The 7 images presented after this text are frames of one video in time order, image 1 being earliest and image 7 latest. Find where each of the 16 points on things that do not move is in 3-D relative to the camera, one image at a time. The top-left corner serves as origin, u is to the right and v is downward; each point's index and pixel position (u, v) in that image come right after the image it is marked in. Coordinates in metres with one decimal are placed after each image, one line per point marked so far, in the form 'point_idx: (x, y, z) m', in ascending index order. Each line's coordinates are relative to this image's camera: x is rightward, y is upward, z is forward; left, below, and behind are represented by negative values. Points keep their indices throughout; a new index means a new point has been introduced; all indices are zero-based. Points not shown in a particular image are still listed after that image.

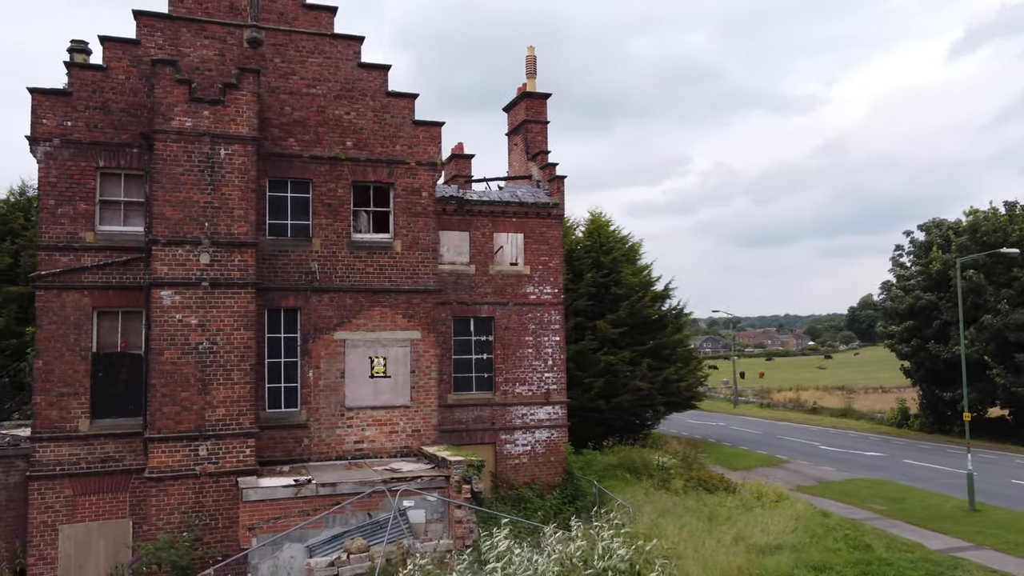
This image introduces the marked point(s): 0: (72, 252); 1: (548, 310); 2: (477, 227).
0: (-6.8, +0.6, +12.5) m
1: (+0.9, -0.5, +19.2) m
2: (-0.8, +1.4, +18.7) m
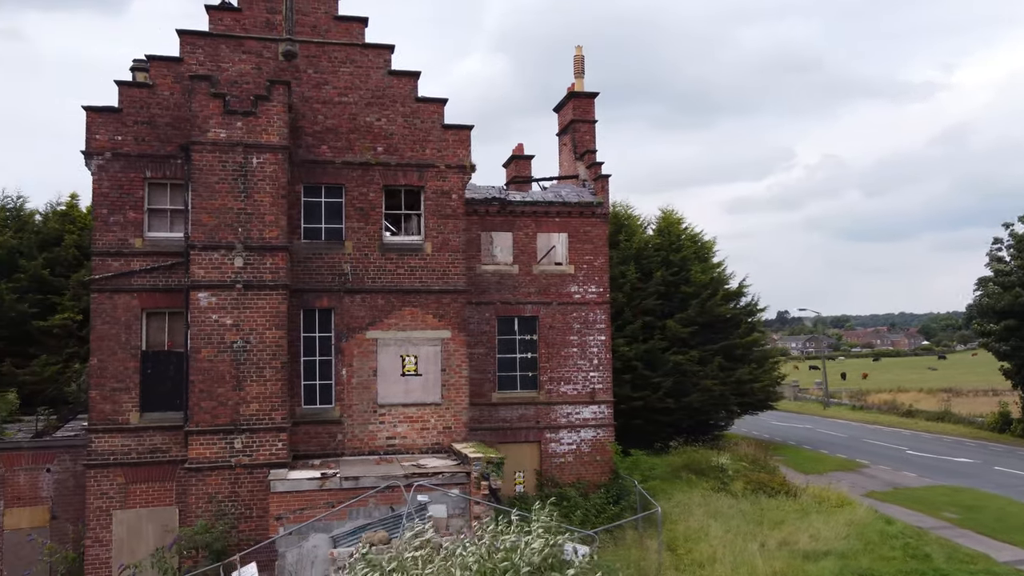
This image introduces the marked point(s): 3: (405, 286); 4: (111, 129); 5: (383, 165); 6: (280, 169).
0: (-6.5, +0.5, +13.5) m
1: (+1.9, -0.5, +19.2) m
2: (+0.2, +1.4, +18.9) m
3: (-1.9, 0.0, +14.6) m
4: (-6.8, +2.7, +13.6) m
5: (-2.4, +2.2, +14.6) m
6: (-3.8, +2.0, +13.3) m
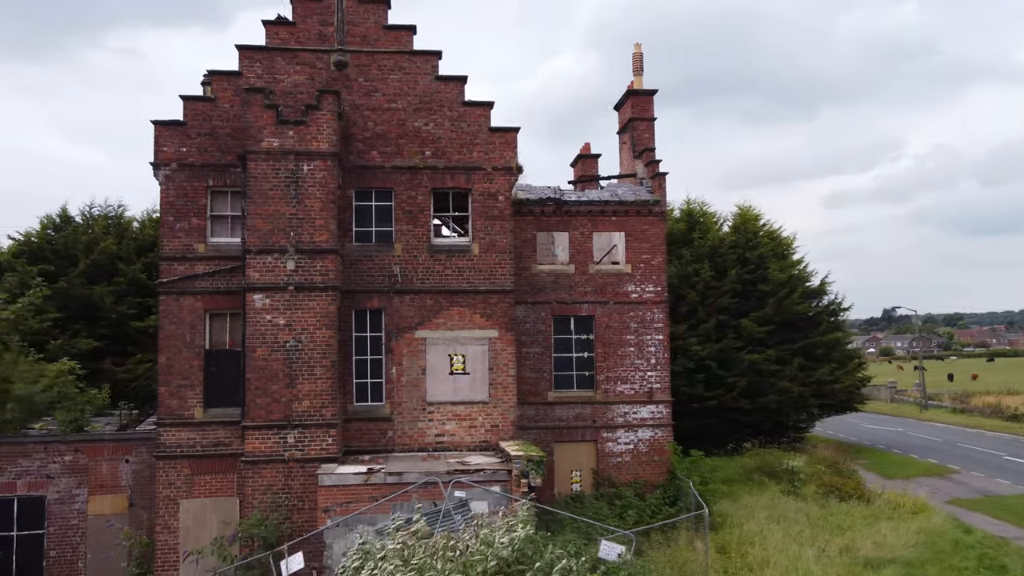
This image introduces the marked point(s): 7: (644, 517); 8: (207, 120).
0: (-5.8, +0.5, +14.3) m
1: (+3.3, -0.5, +19.1) m
2: (+1.5, +1.4, +19.0) m
3: (-1.1, 0.0, +14.9) m
4: (-6.0, +2.6, +14.4) m
5: (-1.5, +2.2, +15.0) m
6: (-3.1, +1.9, +13.8) m
7: (+2.8, -4.9, +17.2) m
8: (-5.5, +3.0, +14.6) m
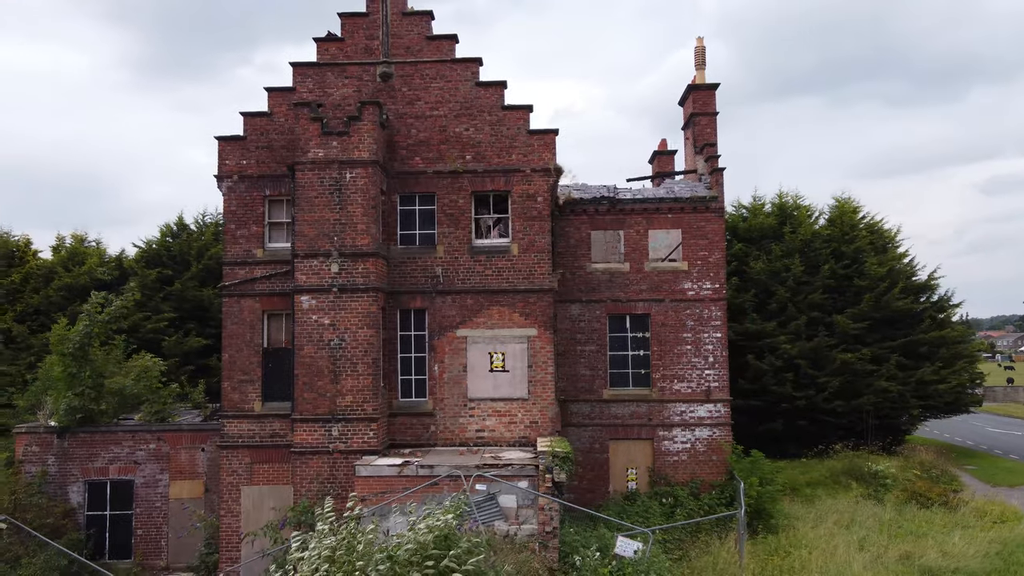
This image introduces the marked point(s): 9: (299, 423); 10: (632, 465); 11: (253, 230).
0: (-5.1, +0.4, +15.5) m
1: (+4.6, -0.4, +18.8) m
2: (+2.8, +1.5, +19.0) m
3: (-0.4, 0.0, +15.3) m
4: (-5.3, +2.6, +15.6) m
5: (-0.8, +2.2, +15.5) m
6: (-2.6, +1.9, +14.5) m
7: (+3.9, -4.8, +17.0) m
8: (-4.8, +3.0, +15.6) m
9: (-3.8, -2.4, +14.3) m
10: (+2.8, -4.1, +18.7) m
11: (-5.0, +1.1, +15.5) m
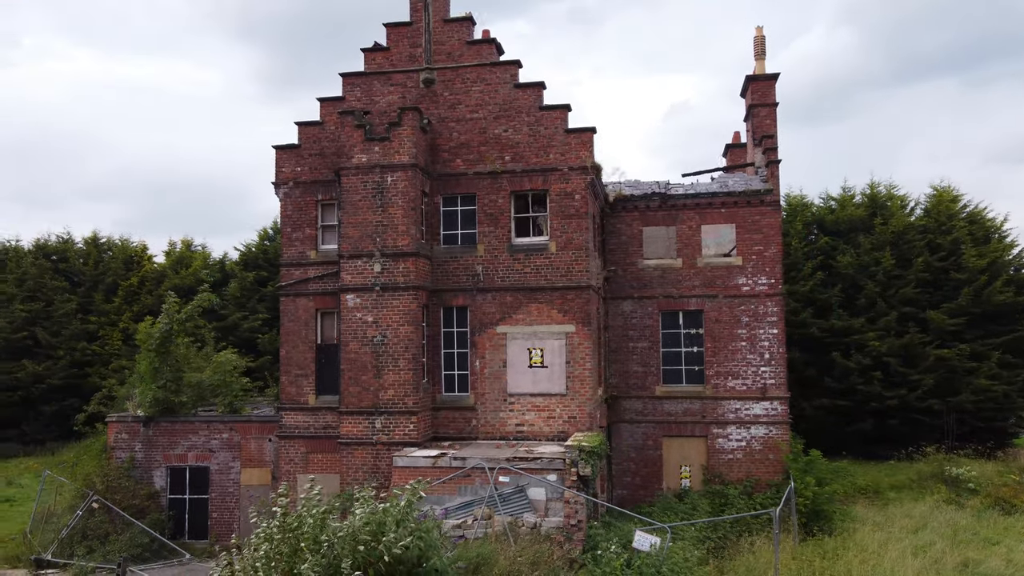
0: (-4.3, +0.4, +16.4) m
1: (+5.8, -0.3, +18.4) m
2: (+4.0, +1.6, +18.8) m
3: (+0.4, +0.1, +15.6) m
4: (-4.5, +2.6, +16.6) m
5: (0.0, +2.3, +15.8) m
6: (-1.9, +1.9, +15.2) m
7: (+4.9, -4.7, +16.7) m
8: (-4.0, +3.0, +16.5) m
9: (-3.1, -2.4, +15.1) m
10: (+4.0, -4.0, +18.5) m
11: (-4.2, +1.1, +16.4) m
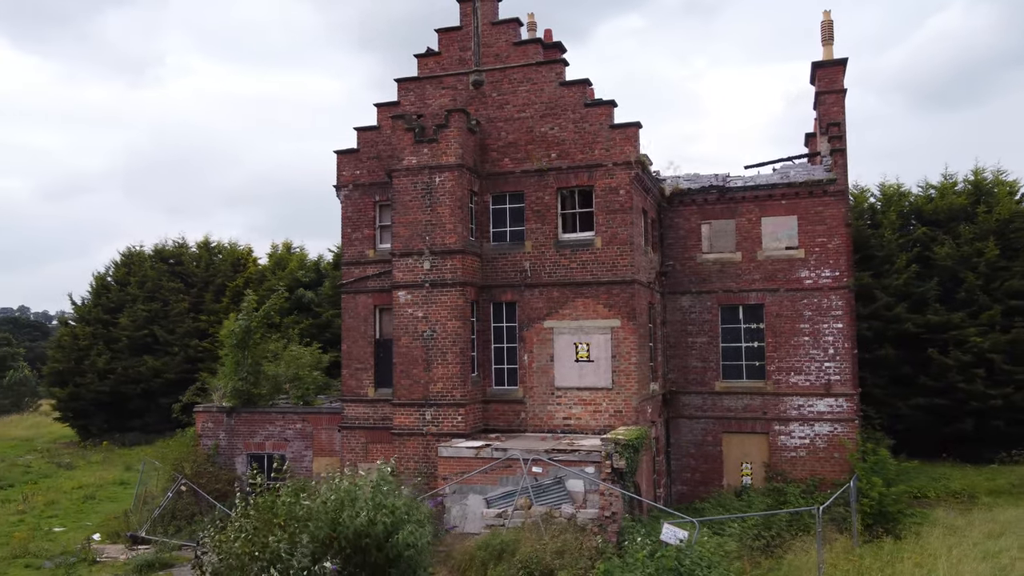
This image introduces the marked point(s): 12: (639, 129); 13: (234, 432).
0: (-3.2, +0.5, +17.2) m
1: (+7.0, -0.2, +17.8) m
2: (+5.3, +1.7, +18.5) m
3: (+1.3, +0.2, +15.8) m
4: (-3.5, +2.6, +17.4) m
5: (+0.9, +2.4, +16.1) m
6: (-1.1, +2.0, +15.6) m
7: (+5.9, -4.6, +16.3) m
8: (-3.0, +3.1, +17.3) m
9: (-2.2, -2.3, +15.7) m
10: (+5.3, -3.9, +18.2) m
11: (-3.1, +1.2, +17.2) m
12: (+2.5, +3.1, +15.7) m
13: (-6.9, -3.6, +19.9) m
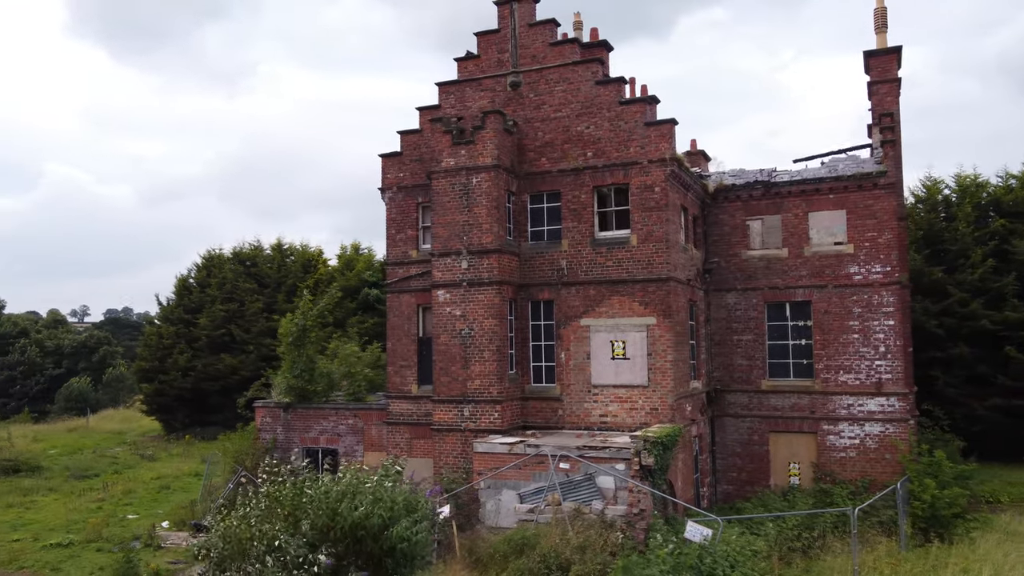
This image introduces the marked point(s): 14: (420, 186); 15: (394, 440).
0: (-2.4, +0.5, +17.7) m
1: (+7.9, -0.1, +17.3) m
2: (+6.2, +1.8, +18.1) m
3: (+2.0, +0.2, +15.8) m
4: (-2.6, +2.7, +17.9) m
5: (+1.6, +2.4, +16.1) m
6: (-0.4, +2.0, +15.9) m
7: (+6.7, -4.5, +15.9) m
8: (-2.1, +3.1, +17.7) m
9: (-1.5, -2.3, +16.1) m
10: (+6.2, -3.8, +17.8) m
11: (-2.3, +1.2, +17.7) m
12: (+3.2, +3.1, +15.6) m
13: (-5.7, -3.6, +20.7) m
14: (-2.0, +2.2, +17.6) m
15: (-2.6, -3.3, +17.4) m
